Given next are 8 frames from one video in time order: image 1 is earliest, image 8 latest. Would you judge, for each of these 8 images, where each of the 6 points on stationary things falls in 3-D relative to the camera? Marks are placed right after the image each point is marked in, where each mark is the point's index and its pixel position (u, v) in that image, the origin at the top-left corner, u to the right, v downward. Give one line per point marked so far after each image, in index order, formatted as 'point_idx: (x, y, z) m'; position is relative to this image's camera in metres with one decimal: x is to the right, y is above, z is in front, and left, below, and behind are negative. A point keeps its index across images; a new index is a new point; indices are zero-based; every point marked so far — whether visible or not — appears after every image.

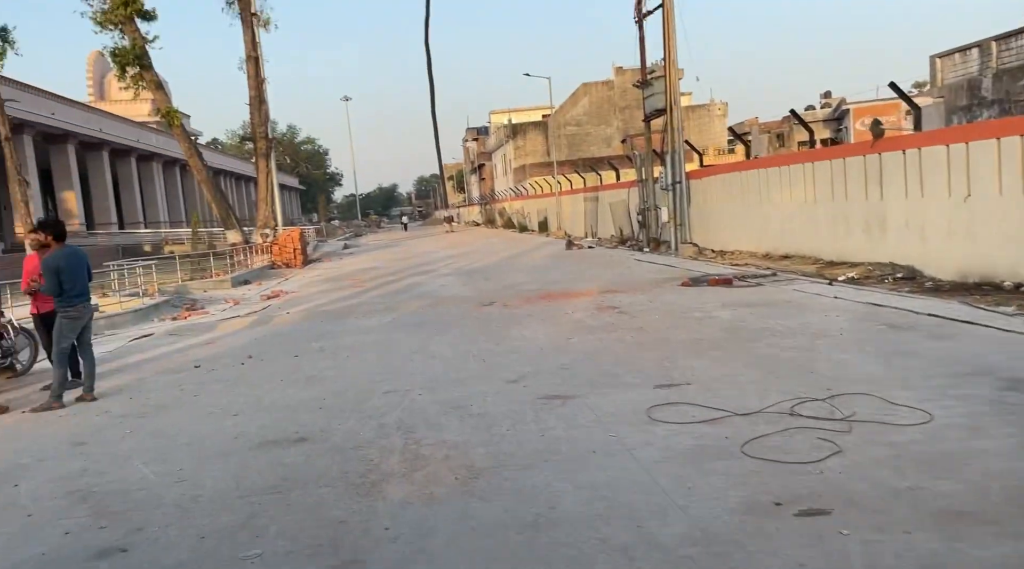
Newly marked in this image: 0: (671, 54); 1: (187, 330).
0: (+2.9, +4.0, +16.1) m
1: (-4.1, -0.6, +11.9) m
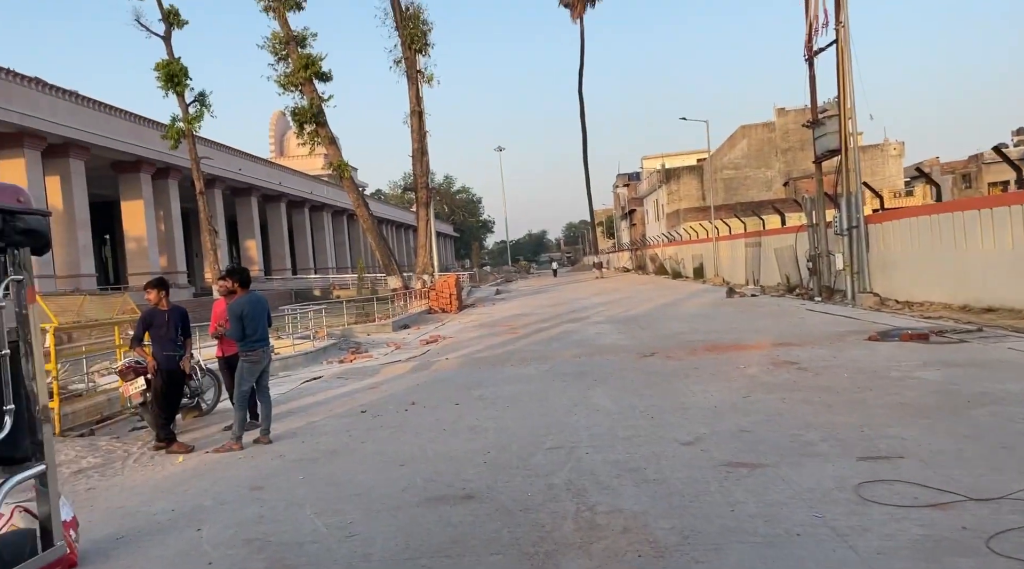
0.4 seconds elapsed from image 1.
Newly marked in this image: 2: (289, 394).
0: (+5.6, +3.2, +15.4) m
1: (-2.1, -1.2, +12.1) m
2: (-2.6, -1.3, +10.4) m
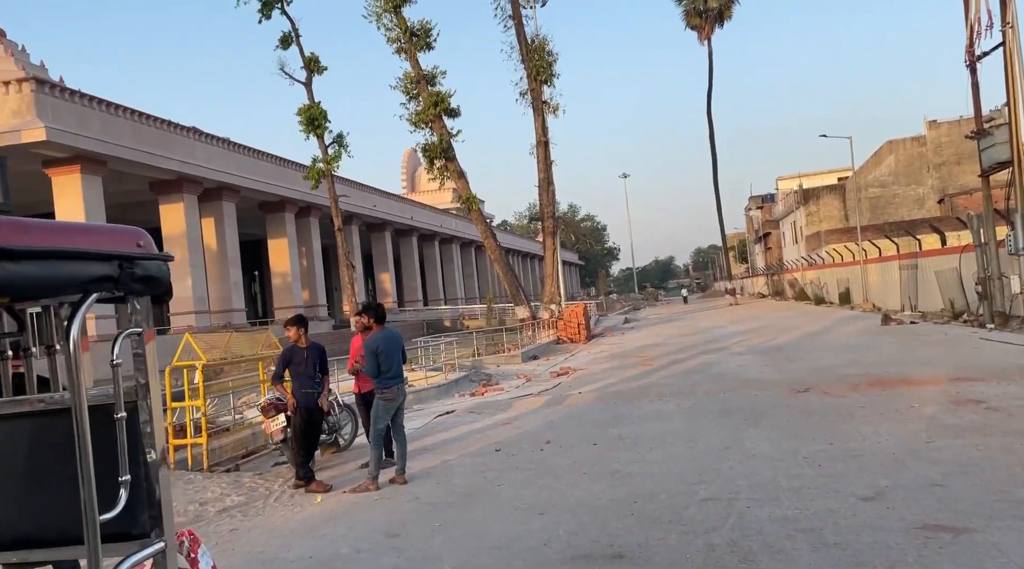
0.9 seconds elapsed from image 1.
0: (+7.6, +2.8, +14.2) m
1: (-0.4, -1.6, +11.9) m
2: (-1.0, -1.6, +10.3) m
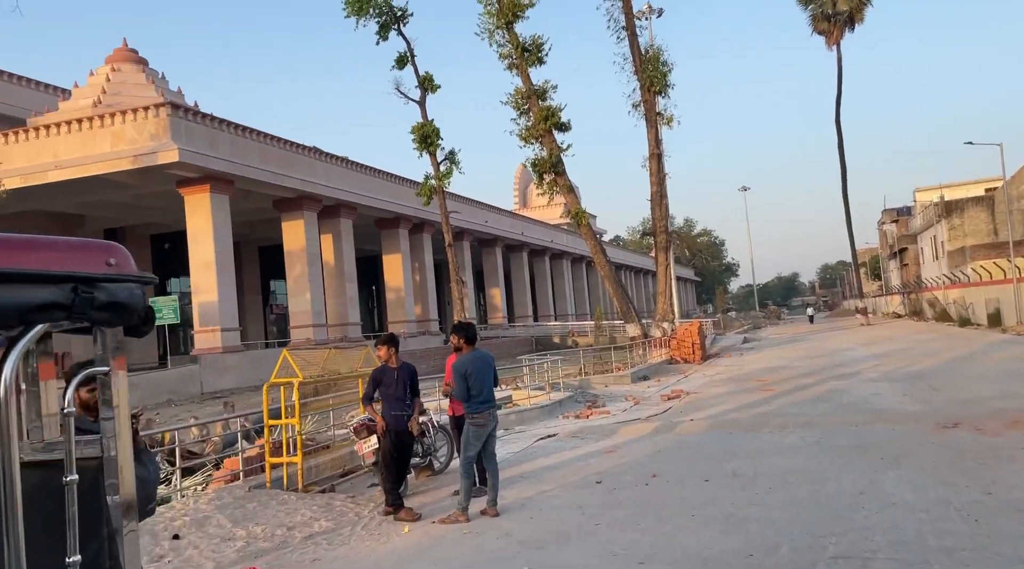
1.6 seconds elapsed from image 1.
0: (+9.2, +2.5, +12.7) m
1: (+1.0, -1.8, +11.3) m
2: (+0.1, -1.8, +9.8) m
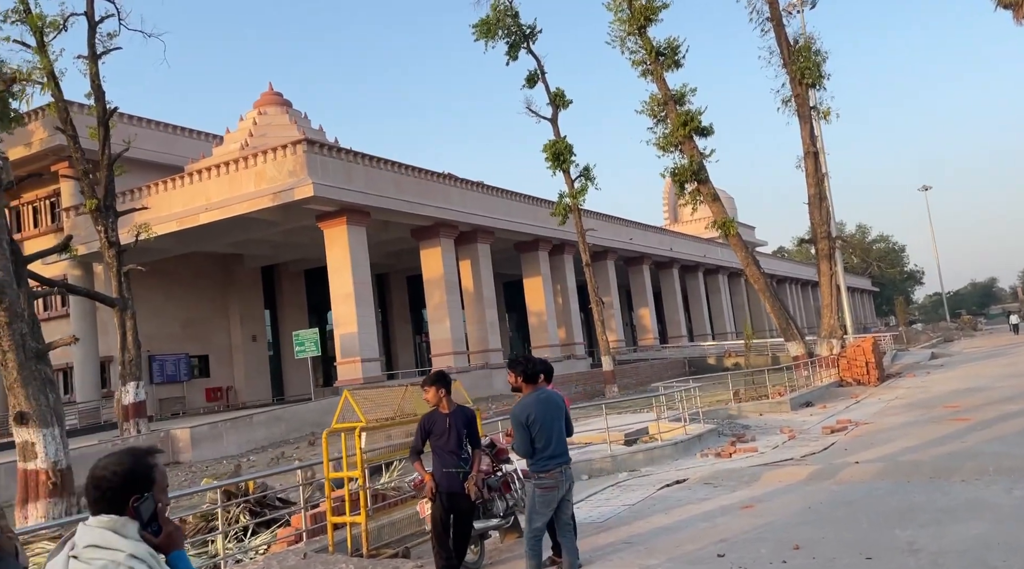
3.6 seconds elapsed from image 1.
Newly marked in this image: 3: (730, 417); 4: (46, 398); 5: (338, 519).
0: (+10.4, +2.7, +9.5) m
1: (+2.2, -2.0, +9.4) m
2: (+1.1, -2.0, +8.1) m
3: (+3.8, -2.3, +15.9) m
4: (-6.1, -1.5, +12.2) m
5: (-1.4, -2.0, +7.6) m
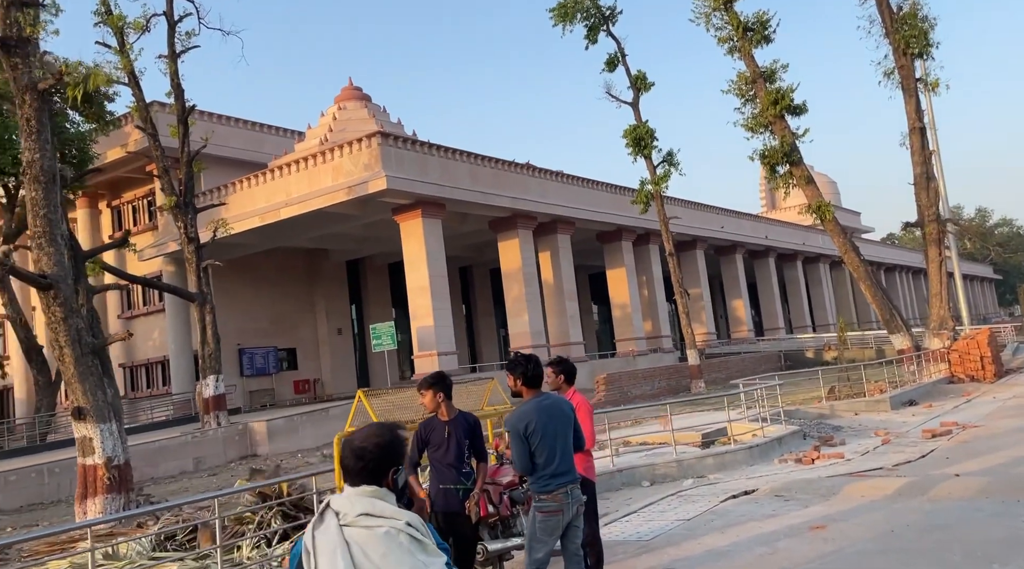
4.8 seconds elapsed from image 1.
0: (+10.7, +3.0, +7.4) m
1: (+2.6, -1.8, +8.3) m
2: (+1.4, -1.9, +7.1) m
3: (+4.9, -2.1, +14.6) m
4: (-5.3, -1.4, +12.0) m
5: (-1.2, -1.9, +6.9) m
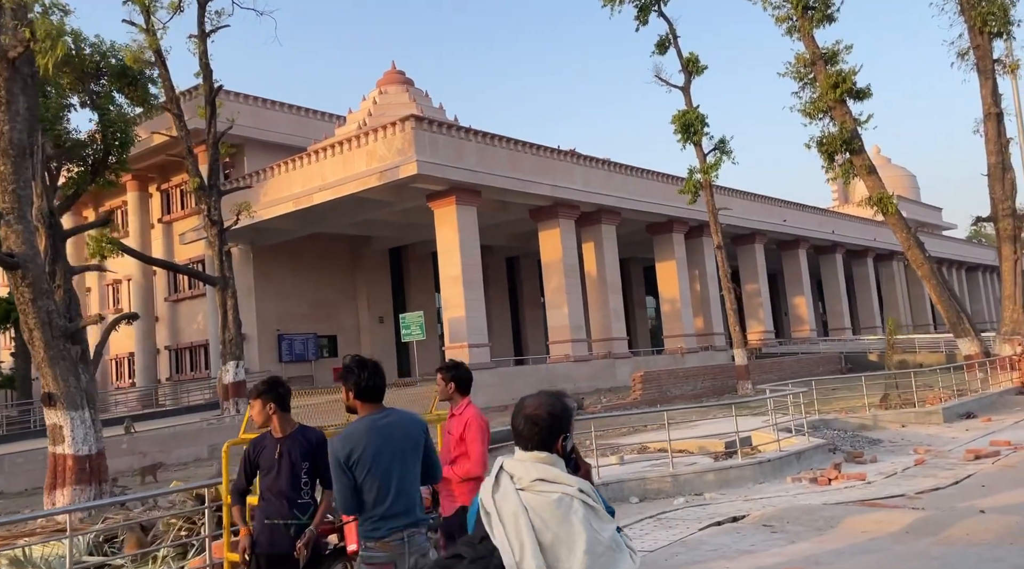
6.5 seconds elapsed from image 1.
0: (+10.3, +2.8, +5.5) m
1: (+2.2, -1.8, +7.2) m
2: (+0.9, -1.8, +6.0) m
3: (+5.0, -2.0, +13.2) m
4: (-5.4, -1.2, +11.4) m
5: (-1.7, -1.8, +6.1) m
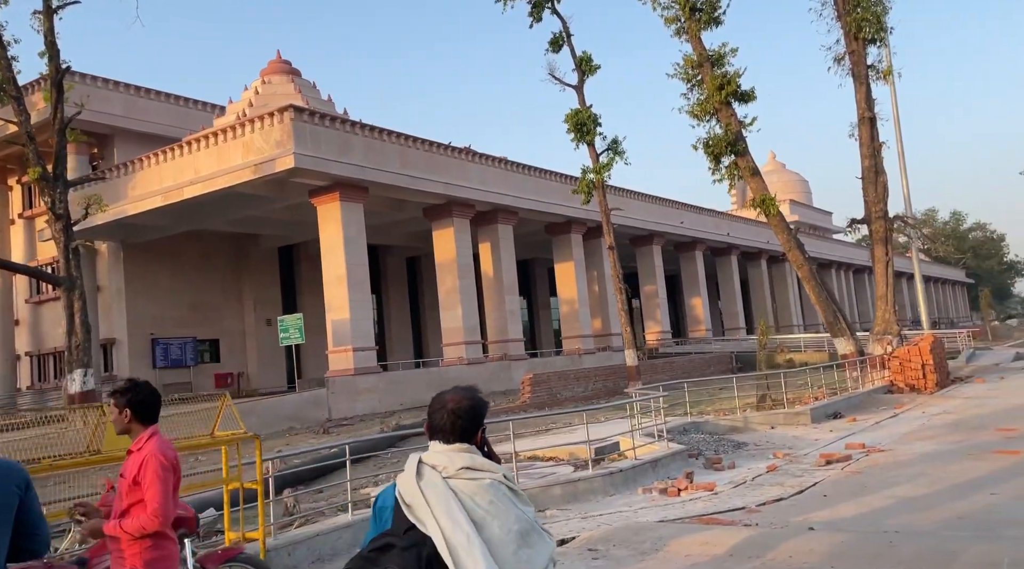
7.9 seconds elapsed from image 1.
0: (+9.1, +2.7, +5.9) m
1: (+0.9, -1.8, +6.8) m
2: (-0.4, -1.9, +5.6) m
3: (+3.1, -2.1, +13.1) m
4: (-7.1, -1.2, +10.4) m
5: (-2.9, -1.8, +5.4) m
